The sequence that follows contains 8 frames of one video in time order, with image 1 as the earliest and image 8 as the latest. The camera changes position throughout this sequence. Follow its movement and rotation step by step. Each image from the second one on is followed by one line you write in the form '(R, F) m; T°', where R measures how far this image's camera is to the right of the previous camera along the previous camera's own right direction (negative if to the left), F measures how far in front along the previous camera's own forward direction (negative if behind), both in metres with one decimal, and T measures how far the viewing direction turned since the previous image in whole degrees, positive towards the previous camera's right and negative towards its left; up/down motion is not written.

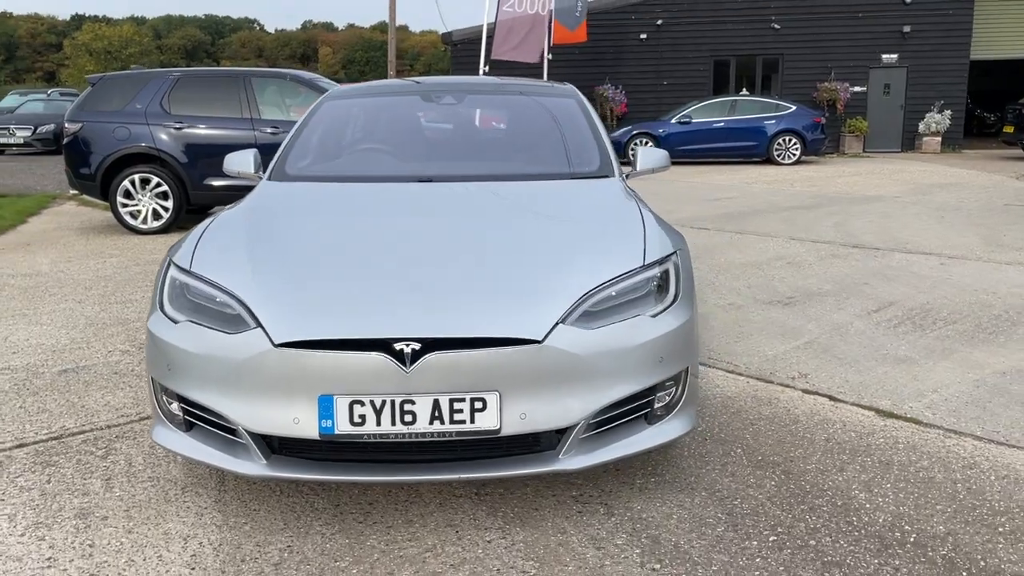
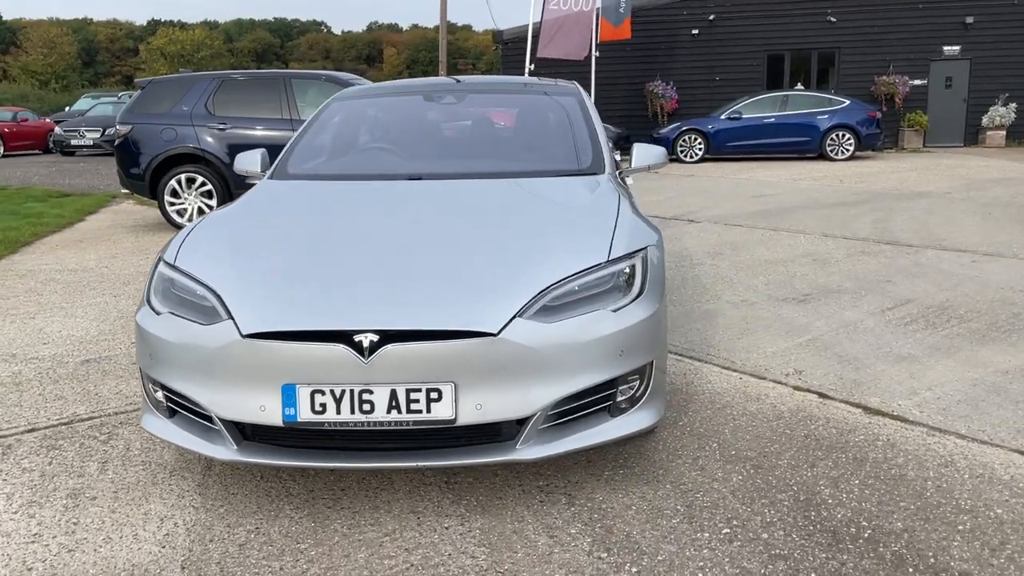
(+0.3, -0.1) m; -4°
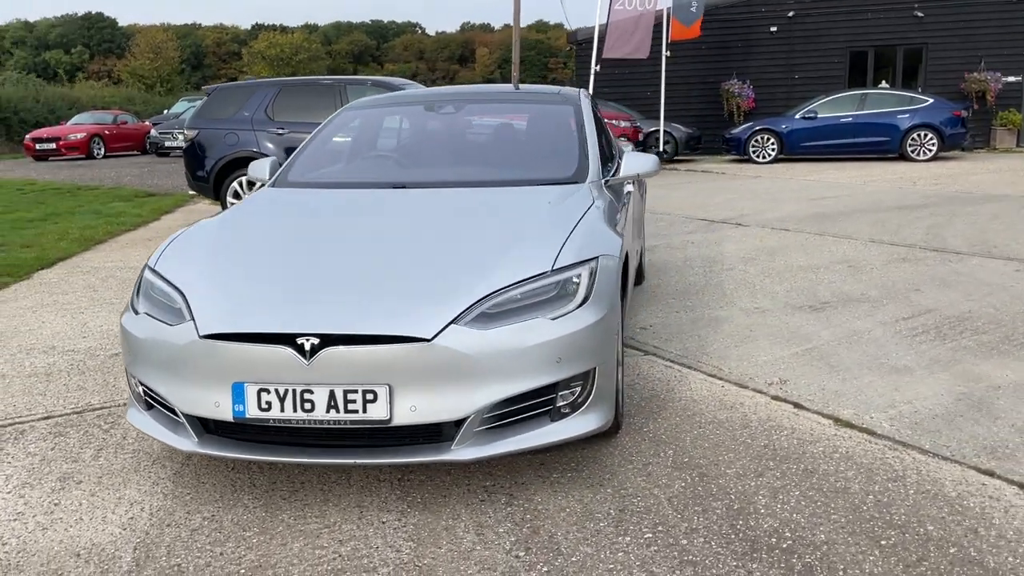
(+0.5, -0.1) m; -6°
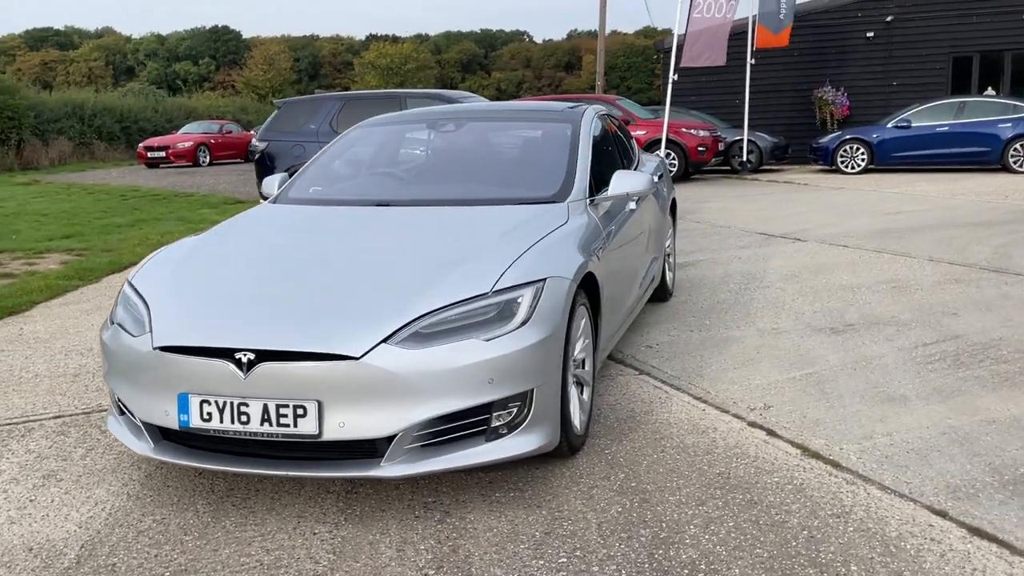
(+0.5, 0.0) m; -7°
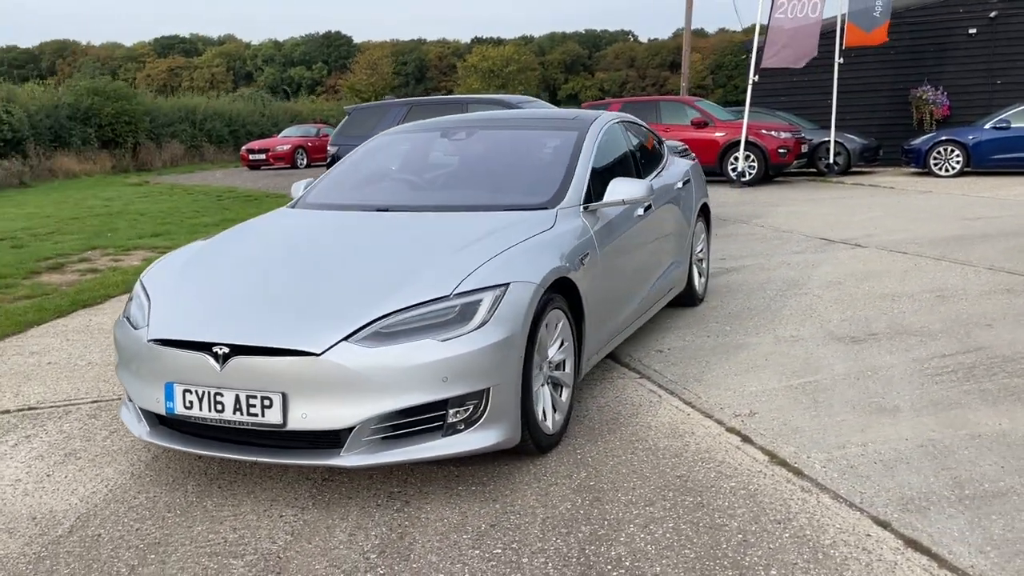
(+0.5, -0.1) m; -7°
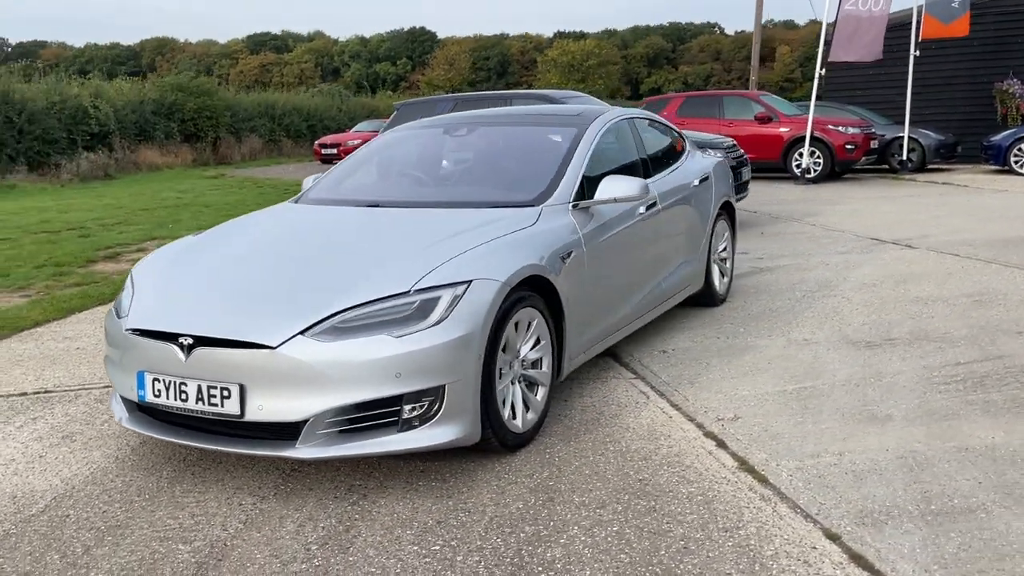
(+0.4, 0.0) m; -5°
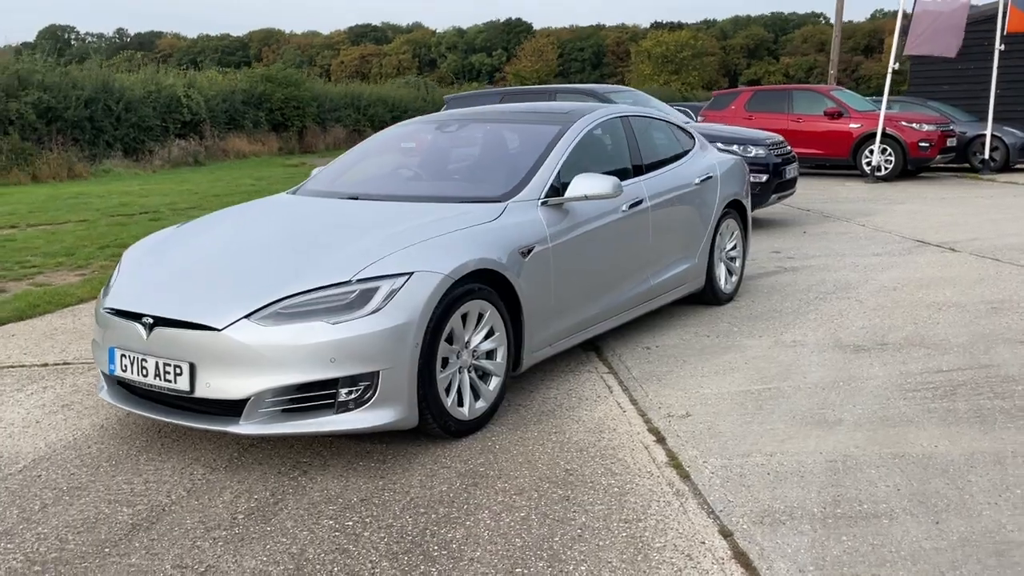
(+0.6, -0.1) m; -6°
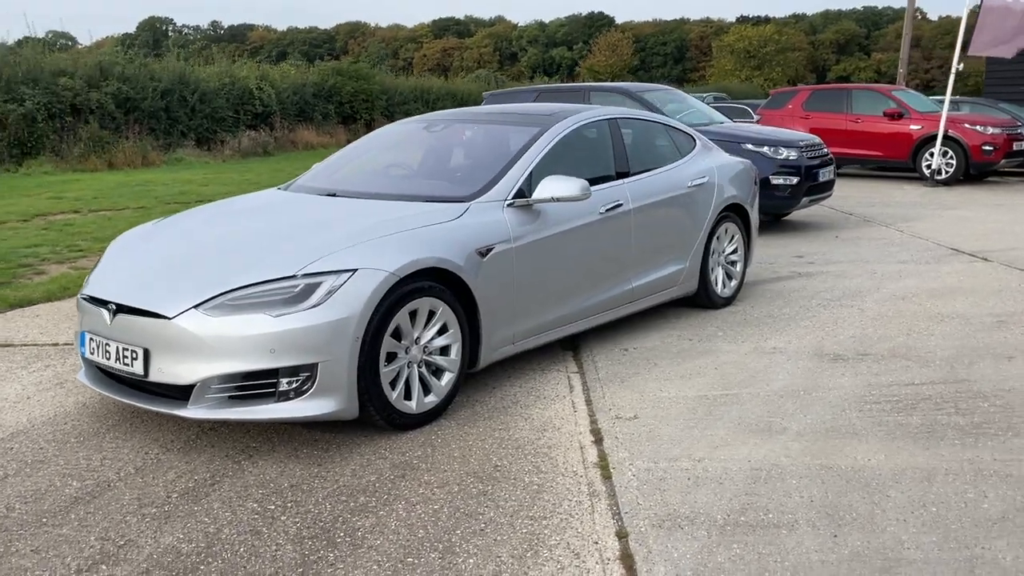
(+0.5, -0.1) m; -5°
